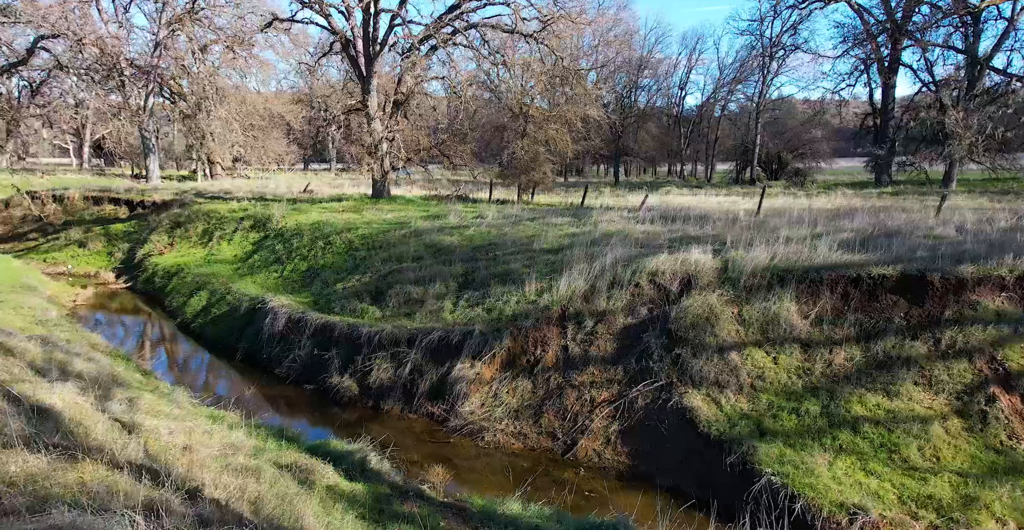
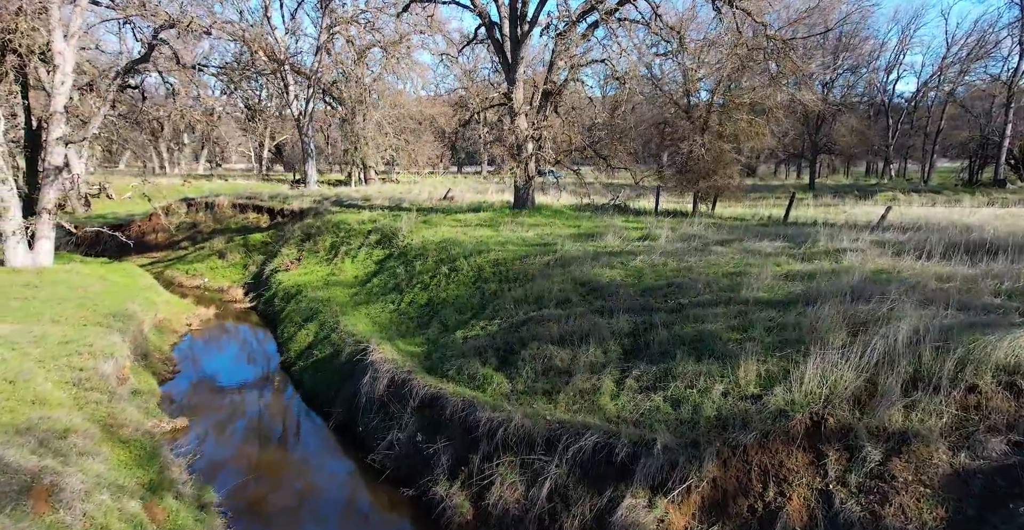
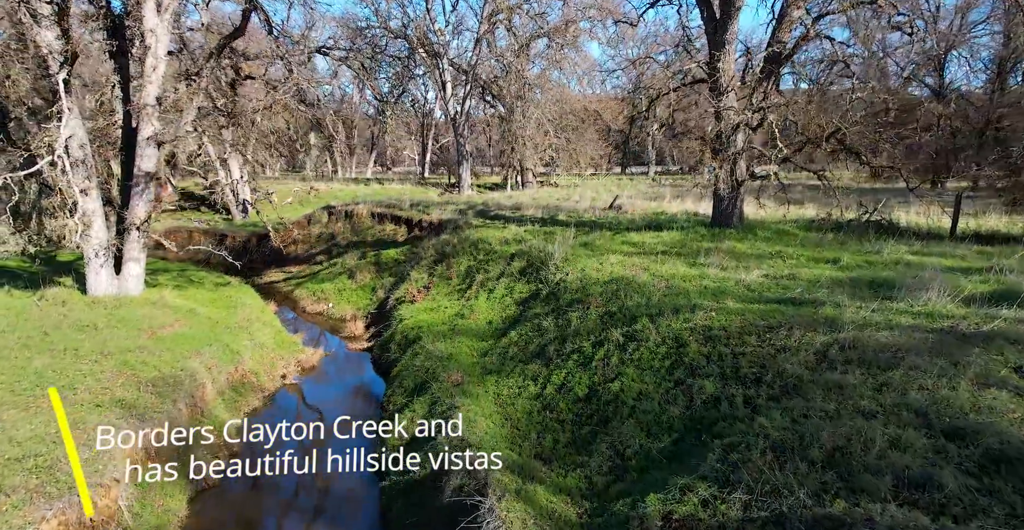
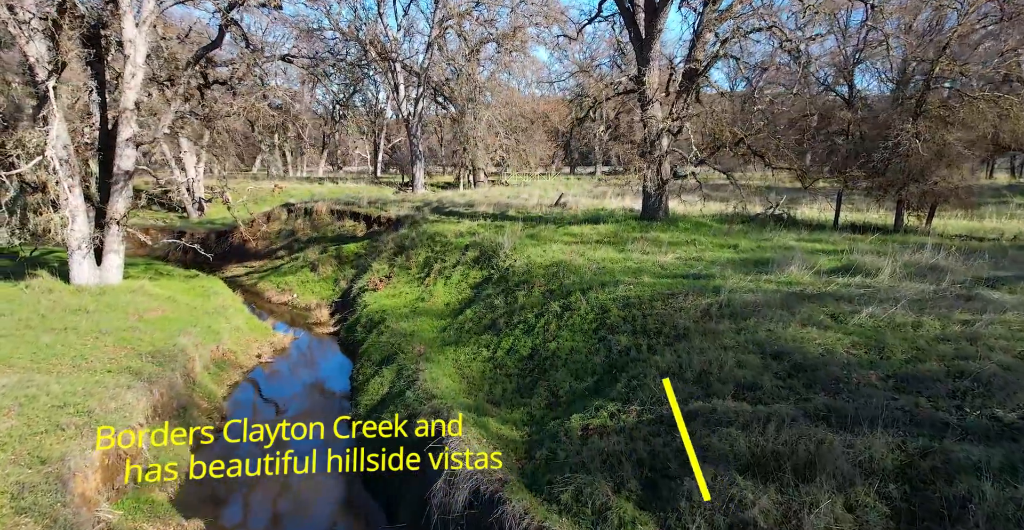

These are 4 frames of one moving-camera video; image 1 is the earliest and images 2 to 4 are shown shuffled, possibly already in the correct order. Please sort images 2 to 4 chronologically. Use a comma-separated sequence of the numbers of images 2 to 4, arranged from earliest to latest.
2, 4, 3
